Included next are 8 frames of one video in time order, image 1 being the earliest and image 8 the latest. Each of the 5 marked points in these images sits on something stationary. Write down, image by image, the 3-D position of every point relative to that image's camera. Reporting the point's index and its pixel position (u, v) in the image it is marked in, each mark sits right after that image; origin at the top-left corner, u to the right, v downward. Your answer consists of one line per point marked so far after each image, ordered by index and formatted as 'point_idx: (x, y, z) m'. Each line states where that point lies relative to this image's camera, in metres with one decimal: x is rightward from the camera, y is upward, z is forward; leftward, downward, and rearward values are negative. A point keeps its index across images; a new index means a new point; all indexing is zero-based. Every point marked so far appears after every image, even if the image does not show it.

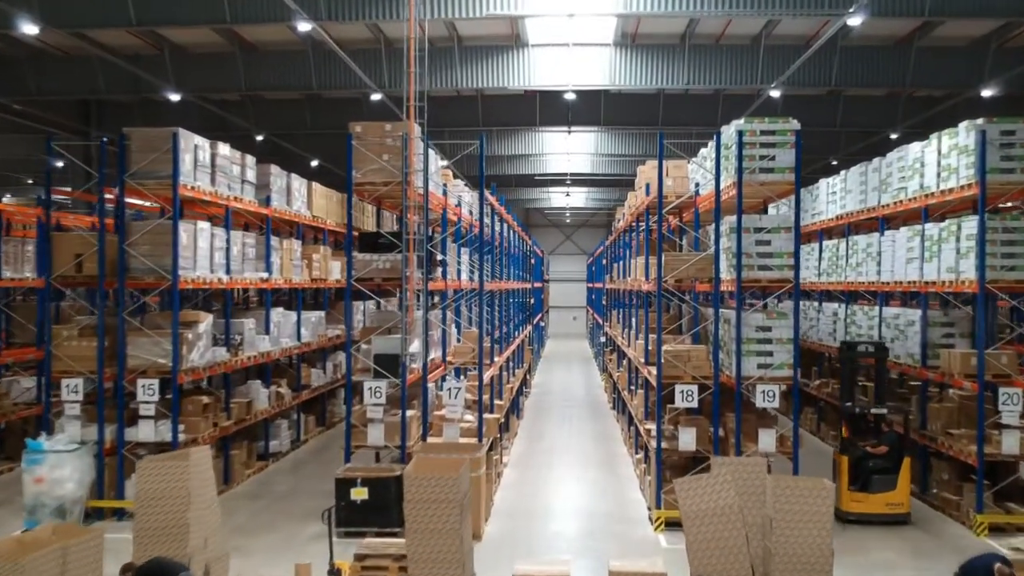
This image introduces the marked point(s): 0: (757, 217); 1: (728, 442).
0: (+1.8, +0.5, +7.0) m
1: (+1.5, -1.1, +7.0) m
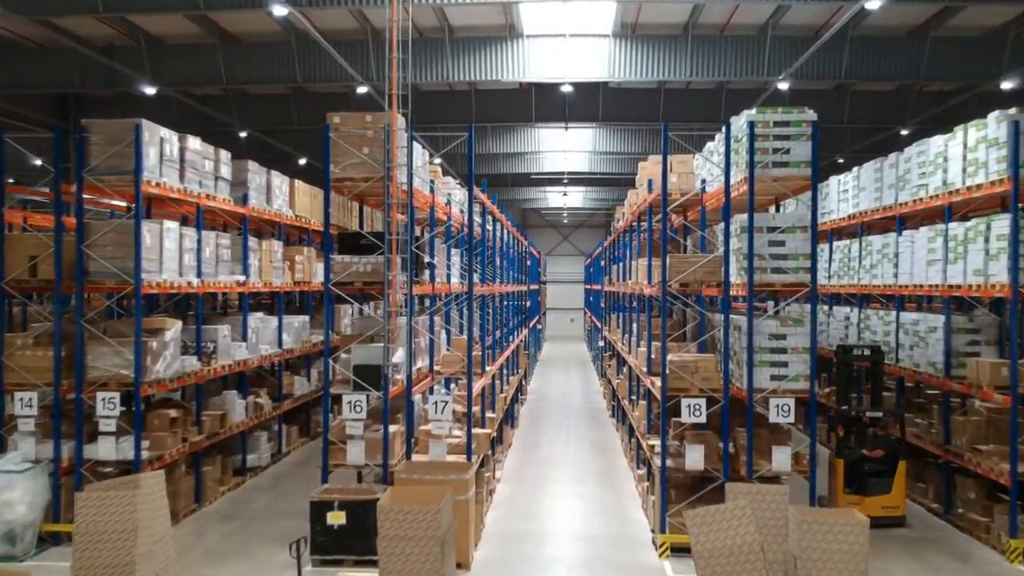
0: (+1.7, +0.5, +6.5) m
1: (+1.5, -1.1, +6.4) m
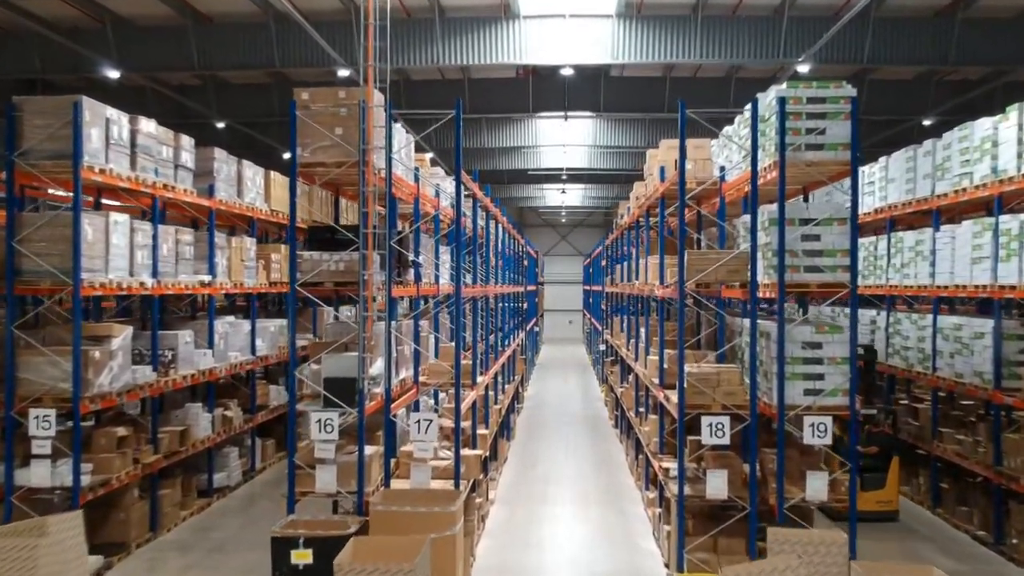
0: (+1.7, +0.5, +5.6) m
1: (+1.5, -1.1, +5.6) m
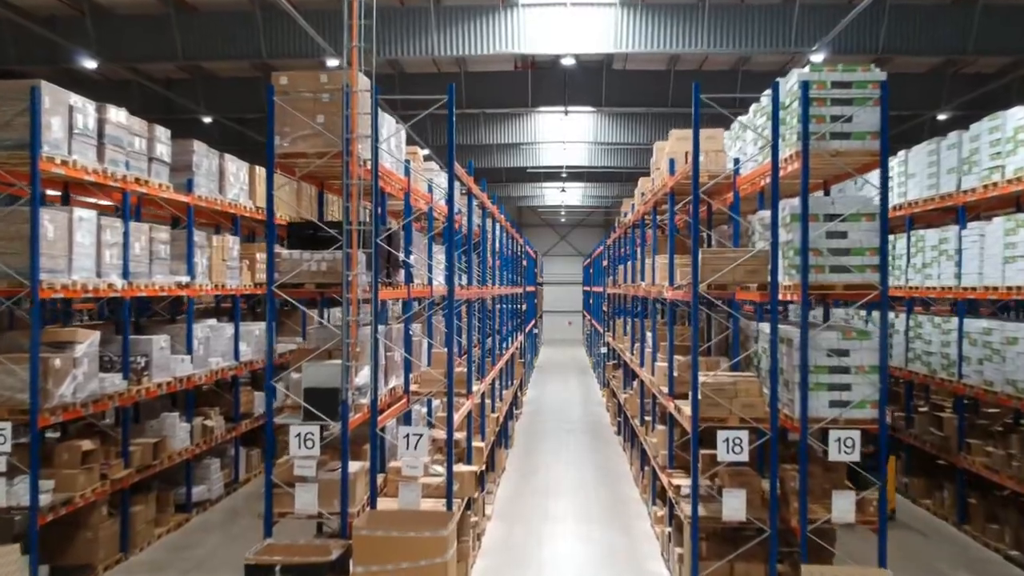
0: (+1.7, +0.5, +5.2) m
1: (+1.4, -1.1, +5.1) m
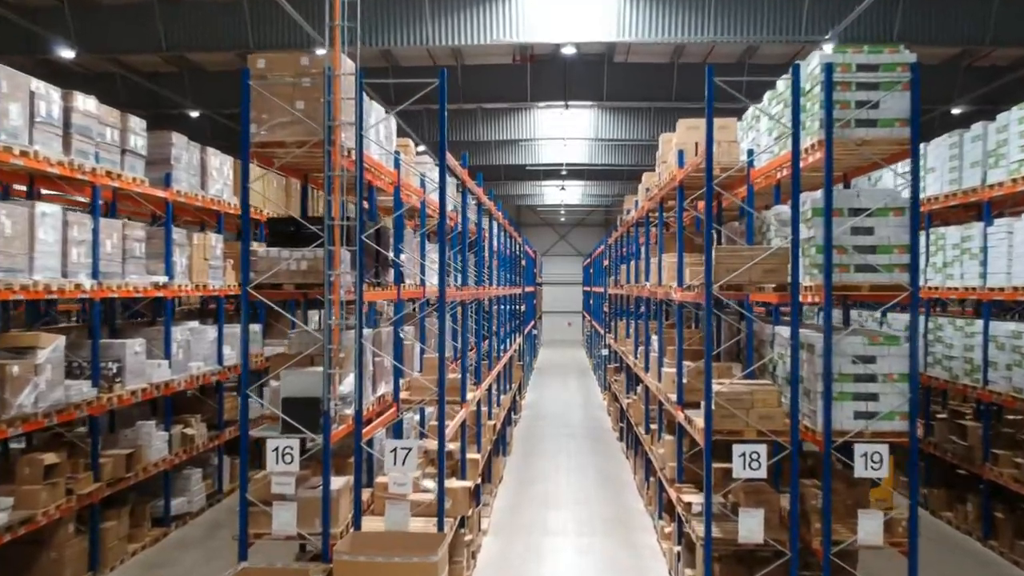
0: (+1.6, +0.5, +4.7) m
1: (+1.4, -1.1, +4.7) m
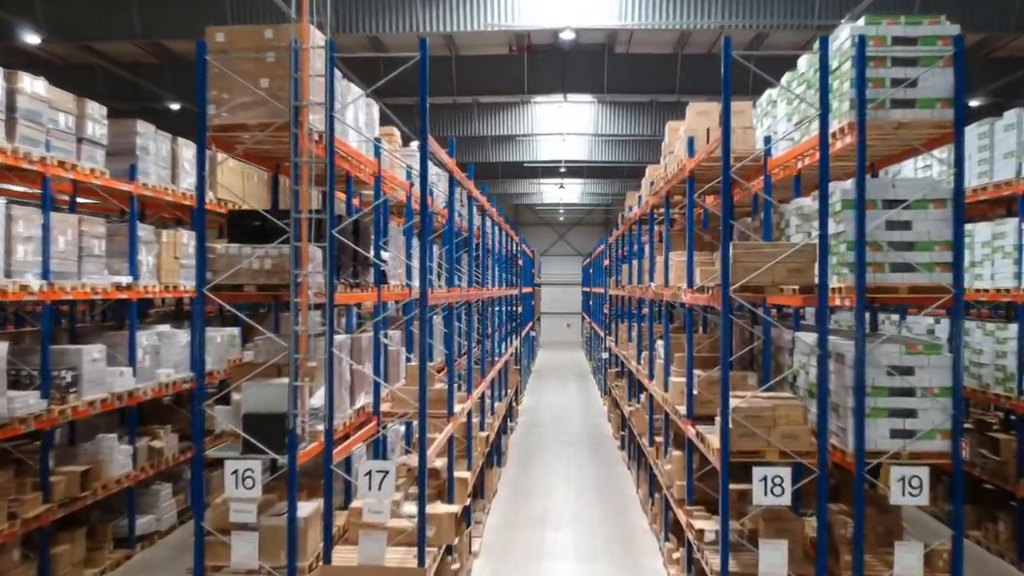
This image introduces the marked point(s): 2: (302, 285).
0: (+1.6, +0.5, +4.2) m
1: (+1.4, -1.2, +4.1) m
2: (-0.9, 0.0, +4.2) m
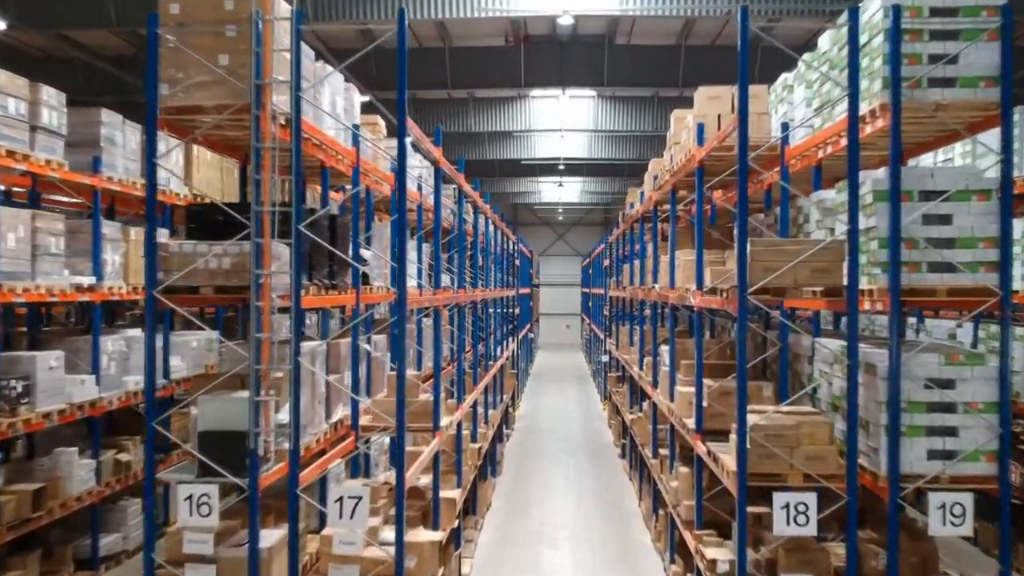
0: (+1.6, +0.5, +3.7) m
1: (+1.4, -1.2, +3.7) m
2: (-0.9, 0.0, +3.7) m
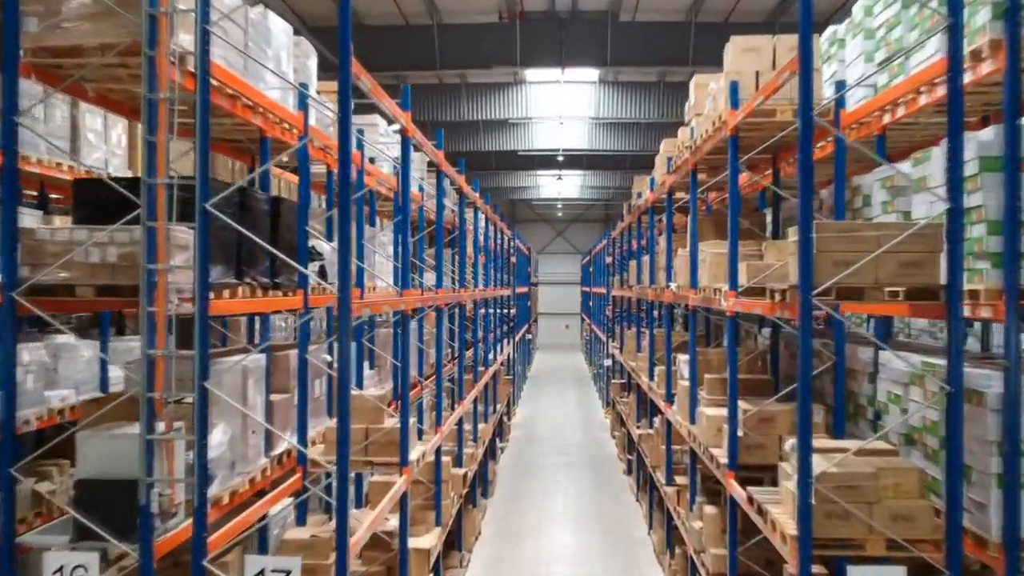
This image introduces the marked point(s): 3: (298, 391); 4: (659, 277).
0: (+1.5, +0.5, +2.8) m
1: (+1.3, -1.2, +2.7) m
2: (-1.0, 0.0, +2.7) m
3: (-0.9, -0.4, +3.9) m
4: (+1.0, +0.1, +6.5) m
